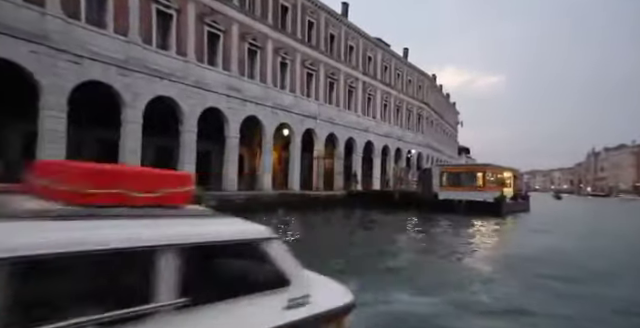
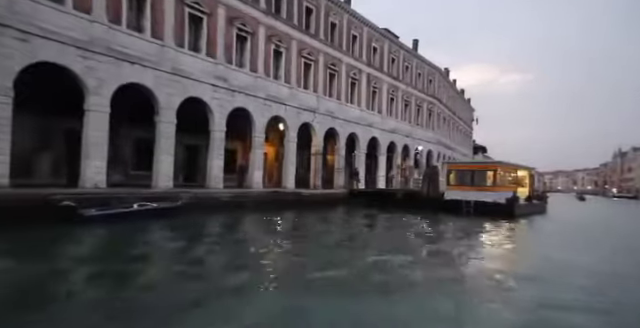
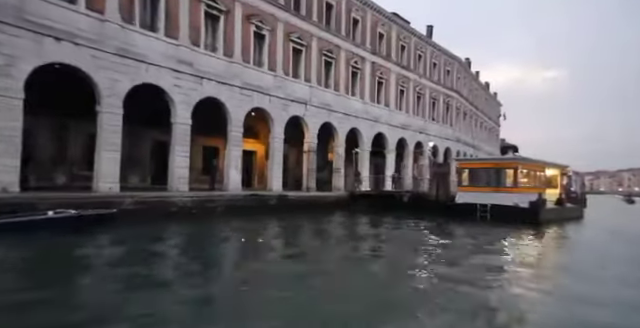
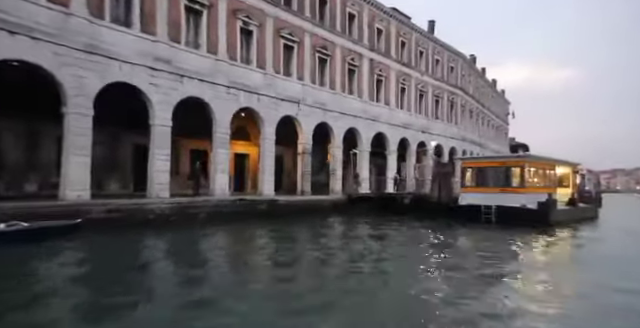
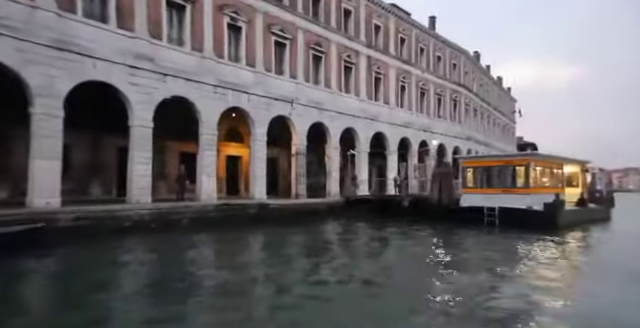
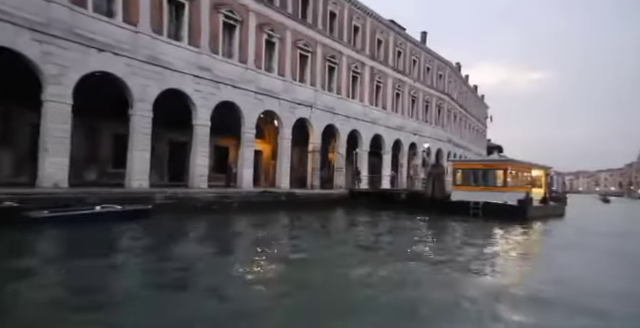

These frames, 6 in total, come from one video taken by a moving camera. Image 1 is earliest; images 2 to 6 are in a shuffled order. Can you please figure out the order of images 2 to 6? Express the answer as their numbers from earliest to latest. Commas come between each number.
2, 6, 3, 4, 5
